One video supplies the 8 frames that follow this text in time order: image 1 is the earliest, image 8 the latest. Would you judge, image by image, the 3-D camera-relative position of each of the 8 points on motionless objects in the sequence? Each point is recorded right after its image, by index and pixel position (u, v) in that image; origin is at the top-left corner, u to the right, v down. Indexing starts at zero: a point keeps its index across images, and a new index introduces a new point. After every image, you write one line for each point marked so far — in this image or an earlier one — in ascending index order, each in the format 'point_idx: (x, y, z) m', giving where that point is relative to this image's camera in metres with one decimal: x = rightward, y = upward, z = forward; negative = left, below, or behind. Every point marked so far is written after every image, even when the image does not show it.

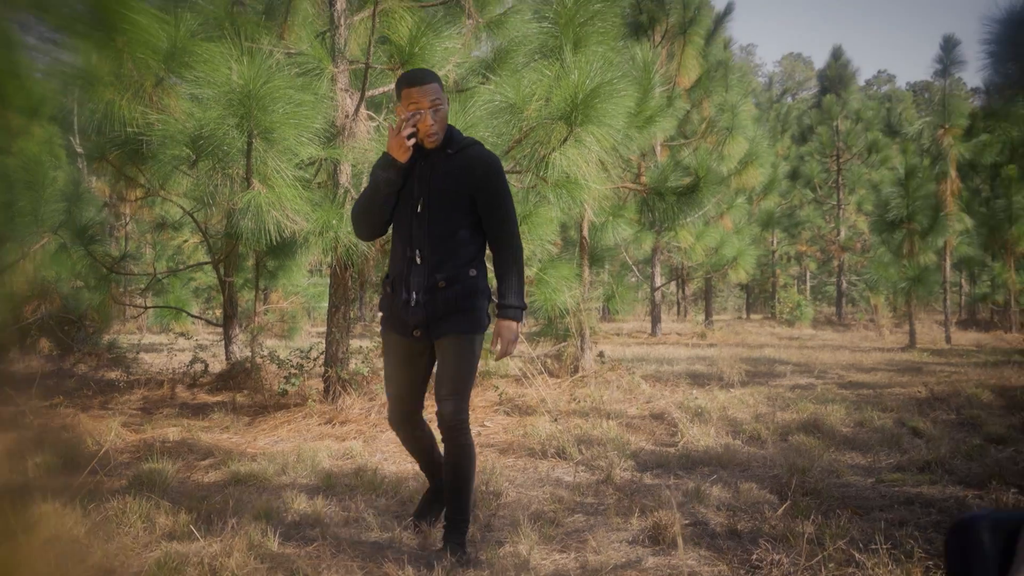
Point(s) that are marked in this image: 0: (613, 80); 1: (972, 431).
0: (+0.6, +1.2, +4.1) m
1: (+2.8, -0.8, +4.2) m
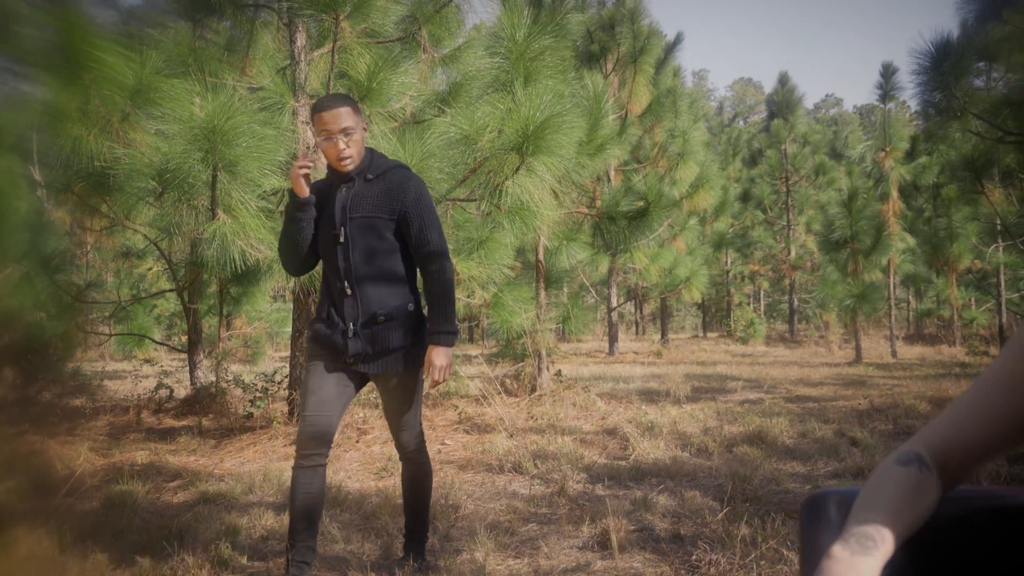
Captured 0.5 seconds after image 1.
0: (+0.3, +1.1, +4.4) m
1: (+2.6, -1.0, +4.6) m
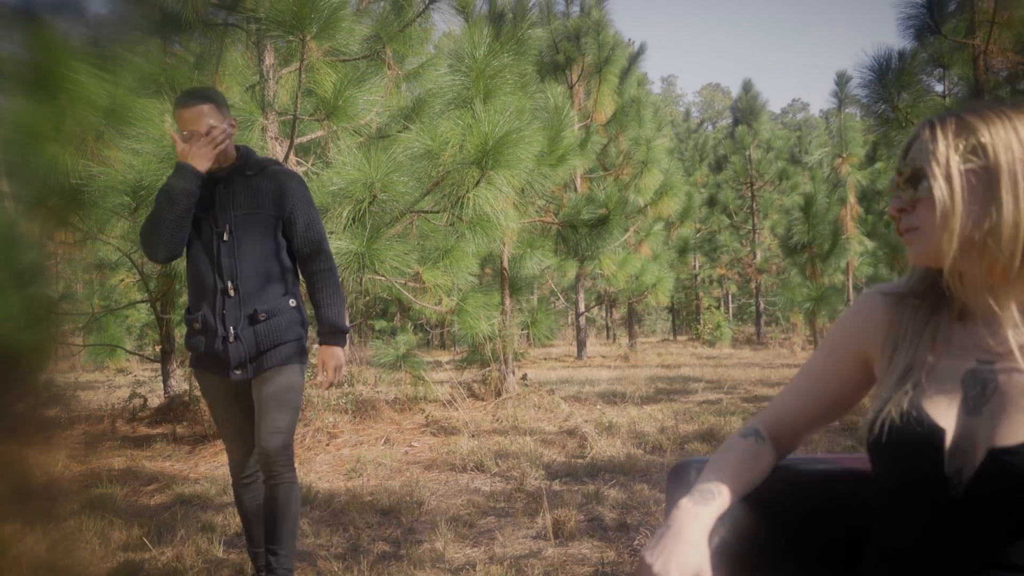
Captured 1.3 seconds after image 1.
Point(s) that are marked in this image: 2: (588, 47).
0: (+0.1, +1.1, +4.6) m
1: (+2.3, -1.0, +4.9) m
2: (+1.2, +3.7, +10.7) m
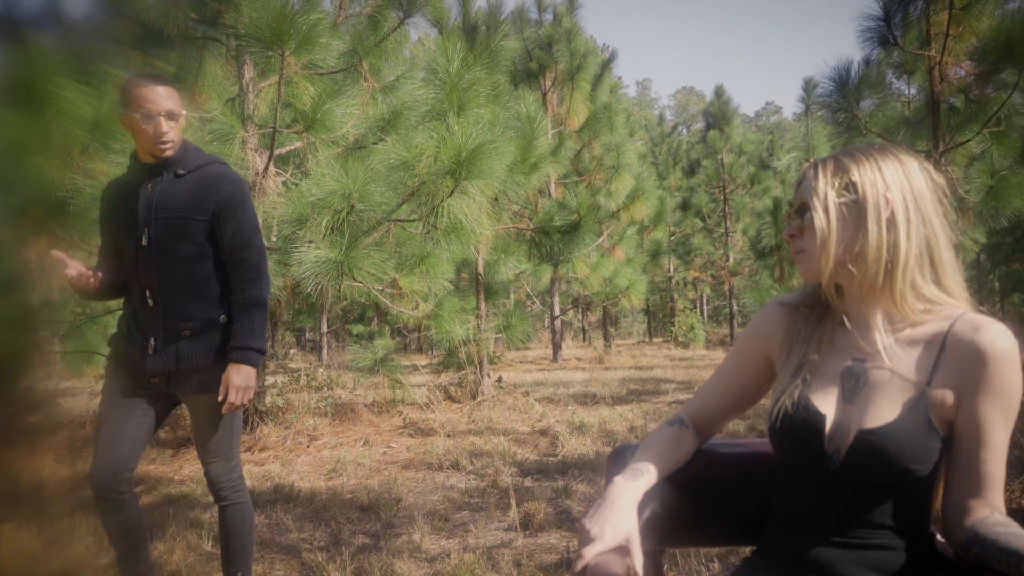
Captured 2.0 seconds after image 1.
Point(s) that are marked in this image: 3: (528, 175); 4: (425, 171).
0: (-0.1, +1.0, +4.8) m
1: (+2.1, -1.0, +5.1) m
2: (+0.8, +3.7, +10.9) m
3: (+0.2, +1.1, +6.6) m
4: (-0.6, +0.8, +4.7) m
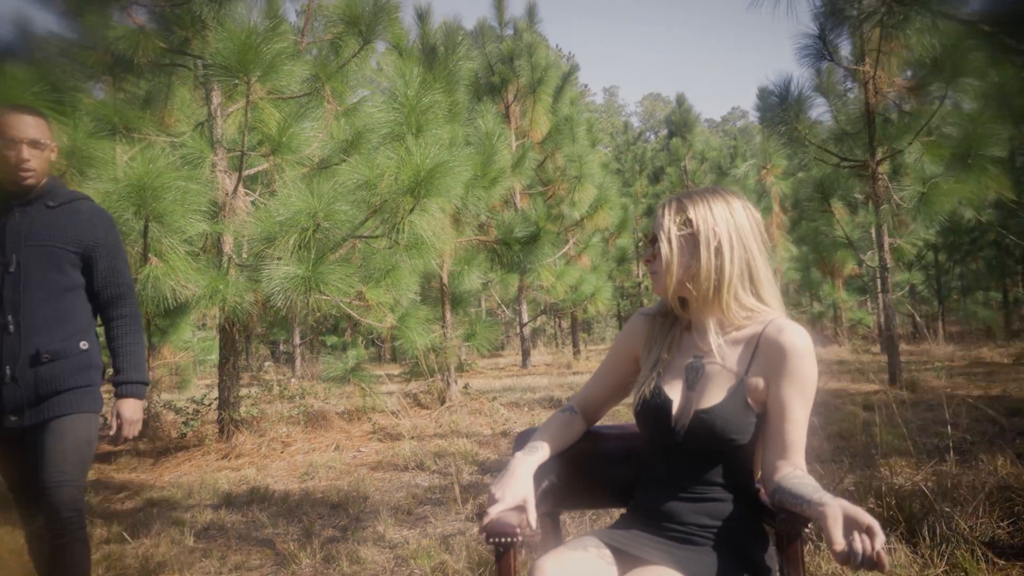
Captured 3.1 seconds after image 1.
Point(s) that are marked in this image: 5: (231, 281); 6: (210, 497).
0: (-0.4, +0.9, +5.1) m
1: (+1.9, -1.0, +5.5) m
2: (+0.2, +3.5, +11.3) m
3: (-0.2, +1.0, +6.9) m
4: (-0.9, +0.7, +5.0) m
5: (-2.0, 0.0, +4.9) m
6: (-1.6, -1.1, +3.7) m
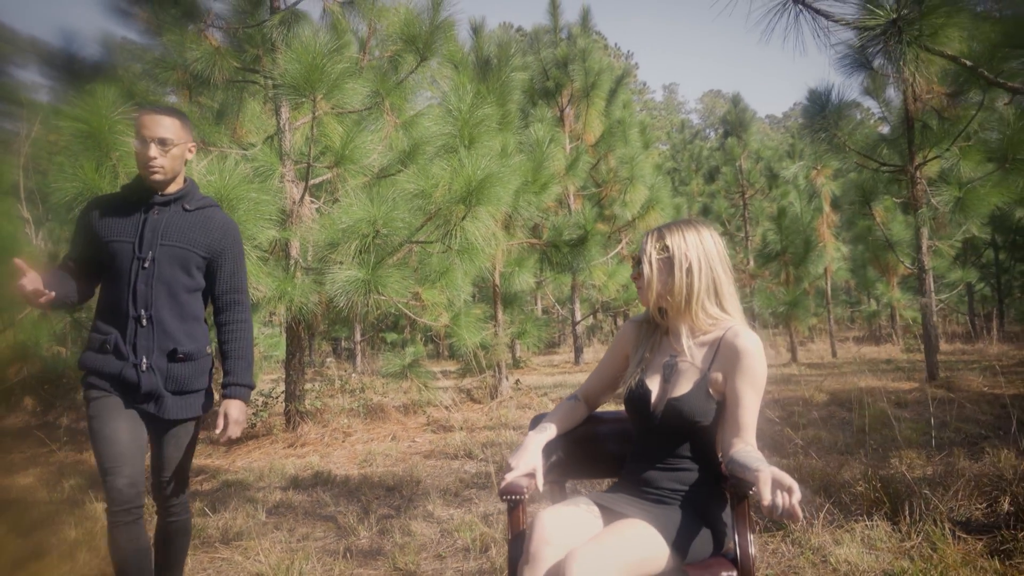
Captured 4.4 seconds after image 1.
0: (-0.1, +0.9, +5.5) m
1: (+2.2, -1.1, +5.7) m
2: (+1.0, +3.6, +11.6) m
3: (+0.3, +1.0, +7.2) m
4: (-0.6, +0.7, +5.4) m
5: (-1.7, 0.0, +5.4) m
6: (-1.4, -1.2, +4.2) m
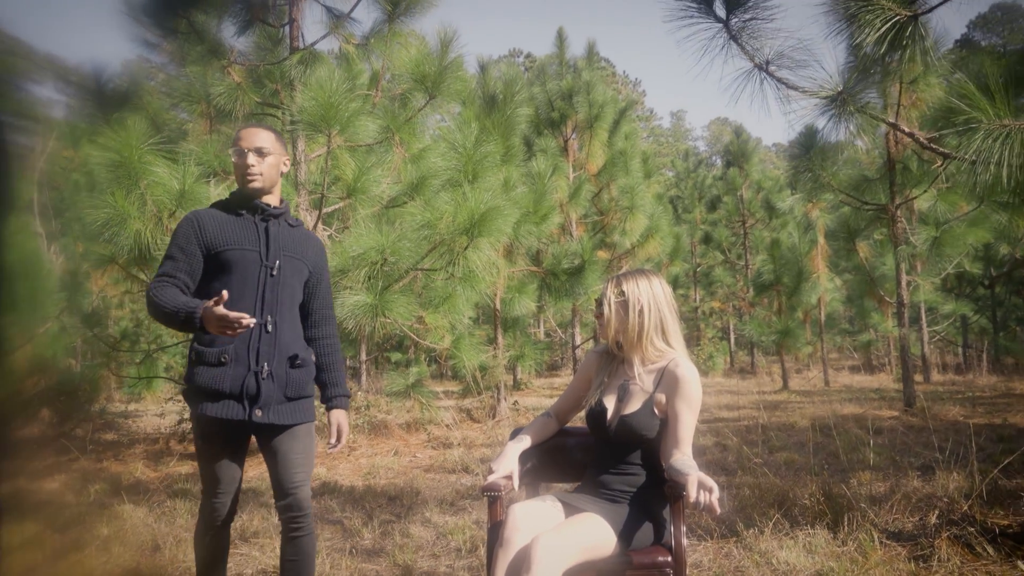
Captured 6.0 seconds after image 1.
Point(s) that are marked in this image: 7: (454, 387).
0: (-0.1, +0.7, +5.9) m
1: (+2.2, -1.3, +6.0) m
2: (+1.1, +3.1, +12.1) m
3: (+0.3, +0.7, +7.6) m
4: (-0.6, +0.5, +5.8) m
5: (-1.7, -0.2, +5.8) m
6: (-1.5, -1.3, +4.6) m
7: (-0.9, -1.6, +11.0) m
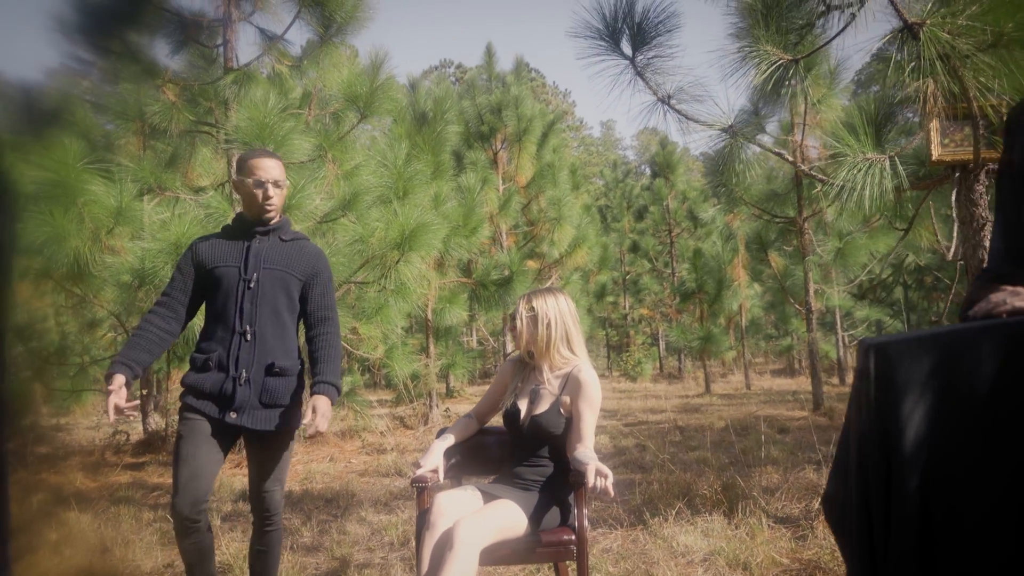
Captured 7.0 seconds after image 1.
0: (-0.7, +0.6, +6.1) m
1: (+1.6, -1.4, +6.5) m
2: (-0.1, +3.0, +12.5) m
3: (-0.5, +0.6, +7.9) m
4: (-1.2, +0.4, +6.1) m
5: (-2.3, -0.3, +5.9) m
6: (-1.9, -1.4, +4.7) m
7: (-2.0, -1.7, +11.1) m
